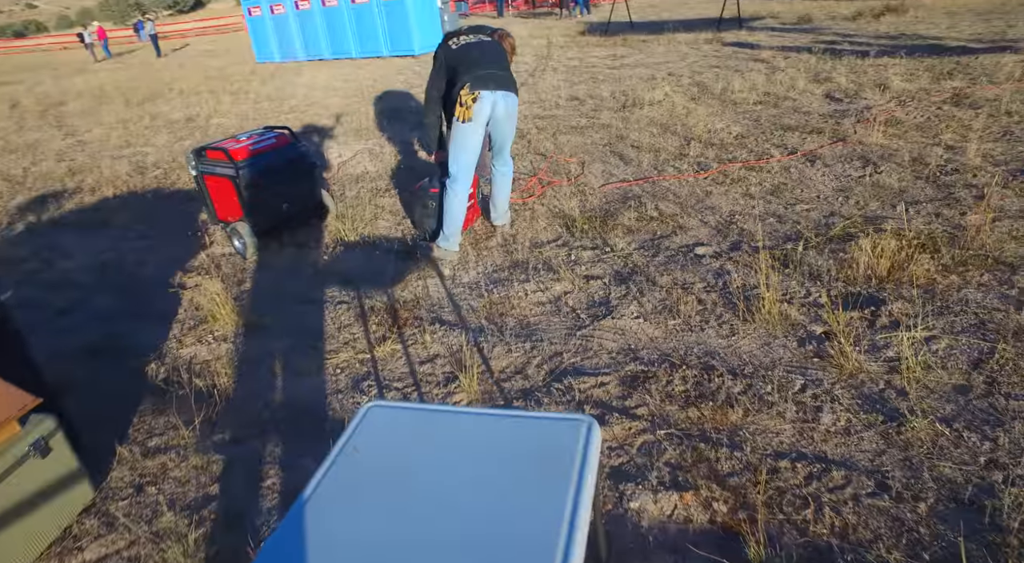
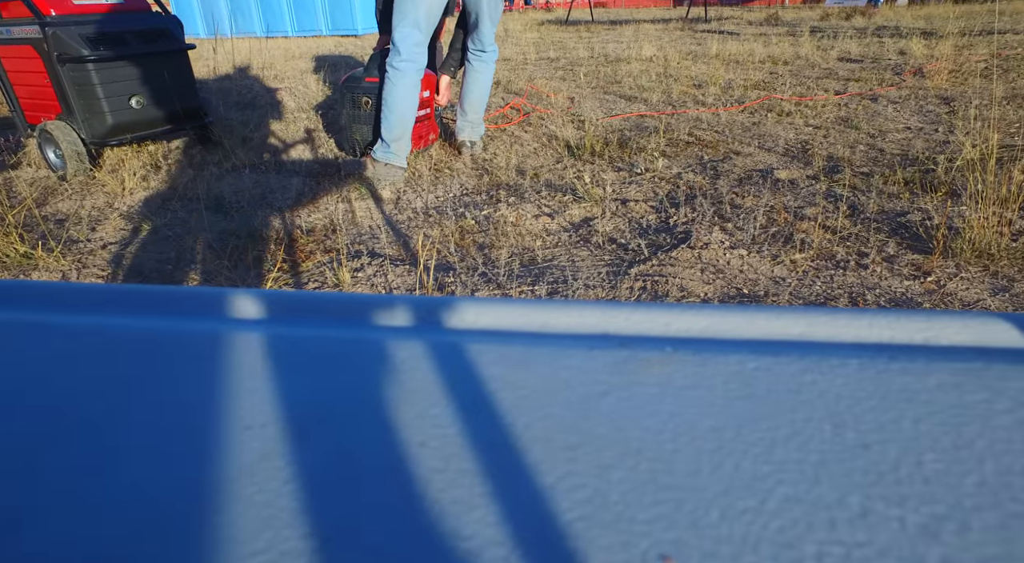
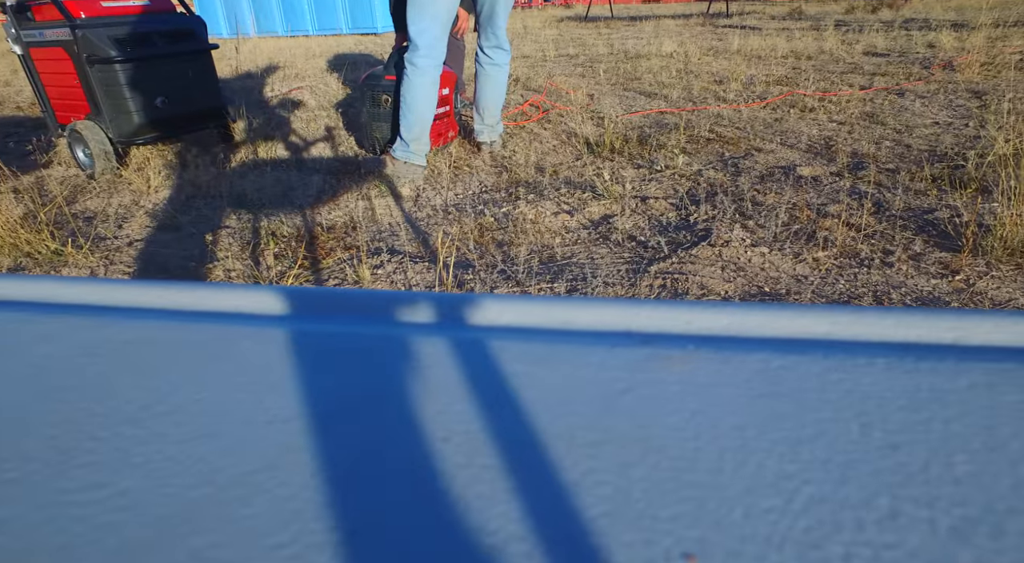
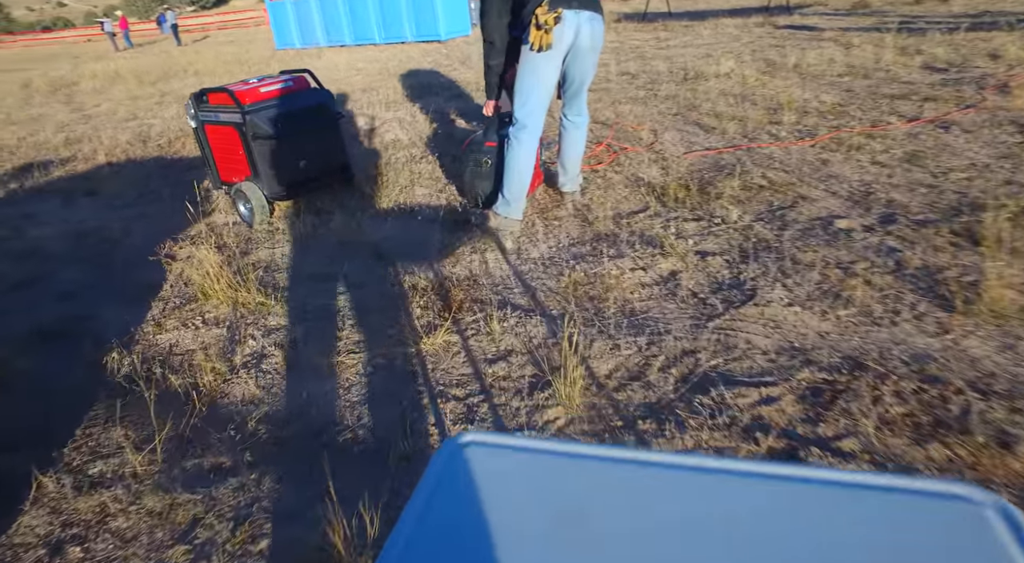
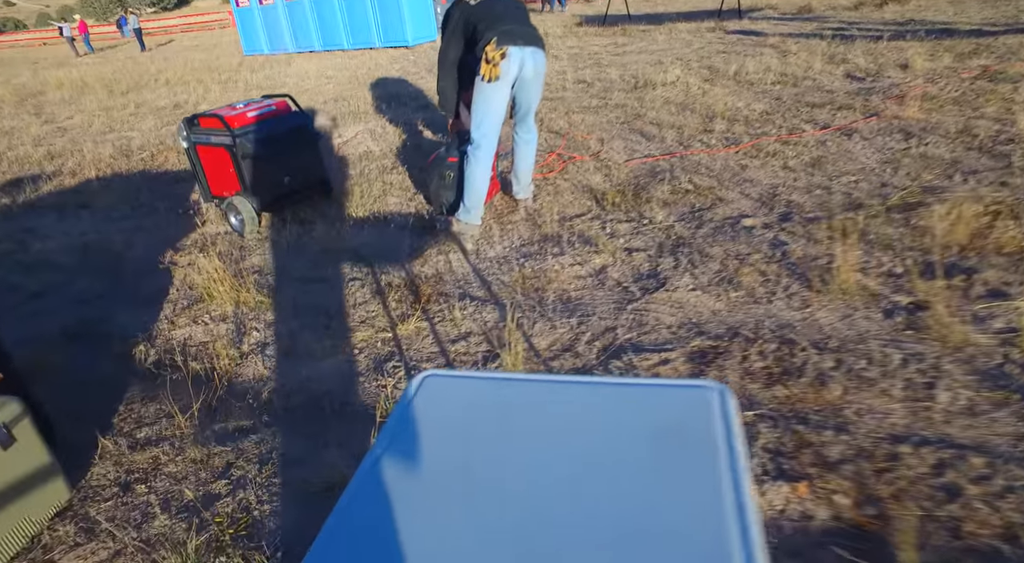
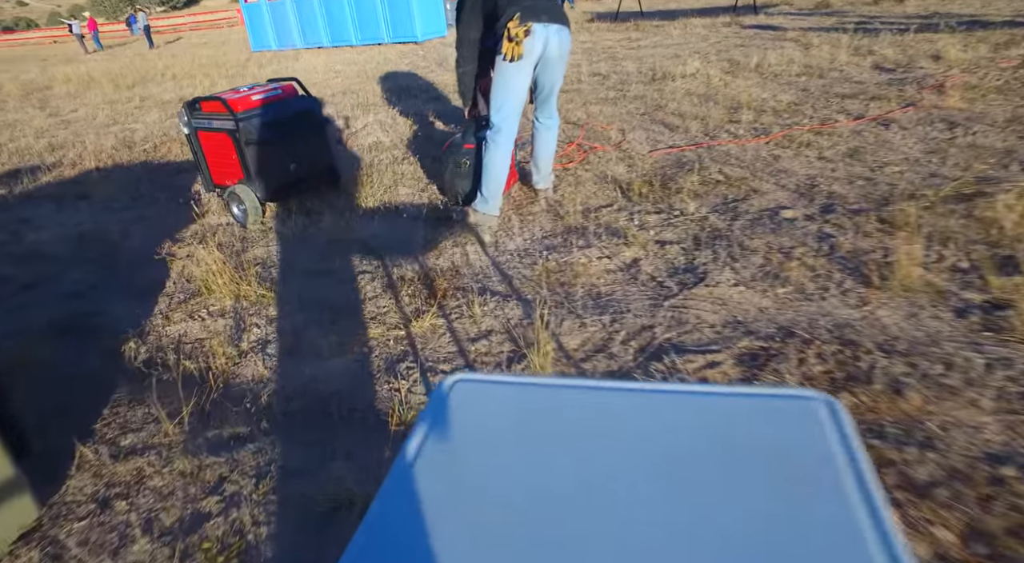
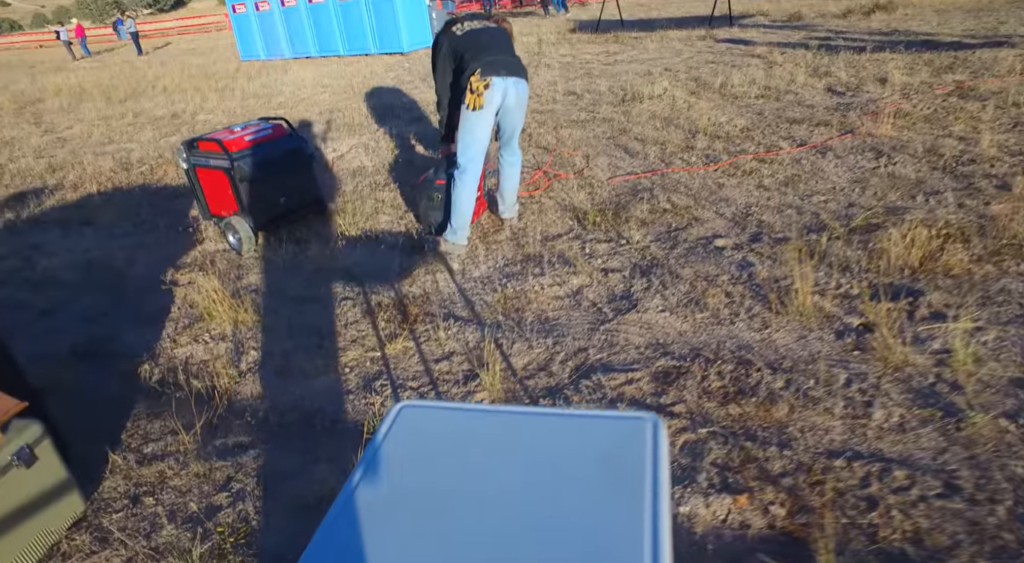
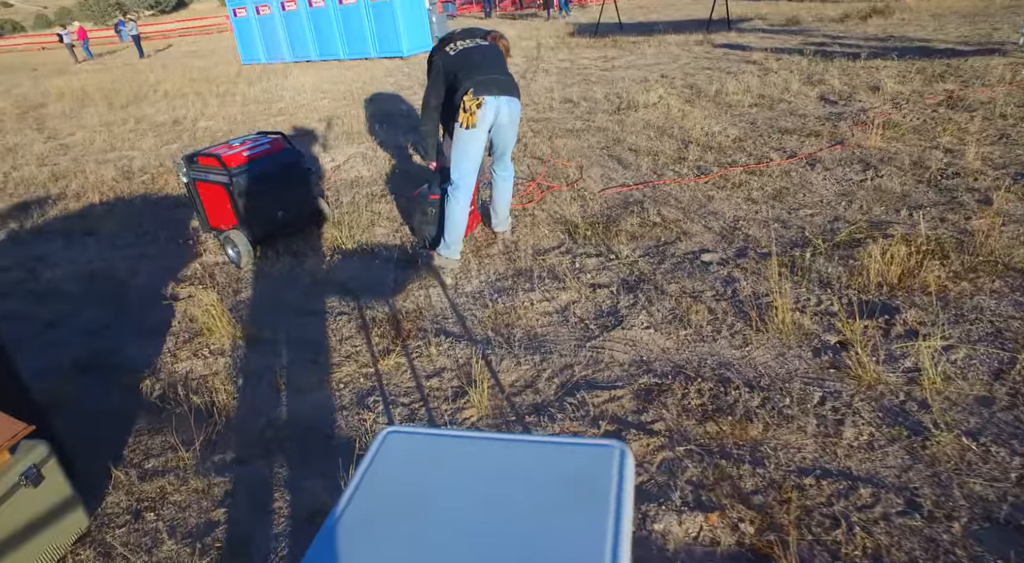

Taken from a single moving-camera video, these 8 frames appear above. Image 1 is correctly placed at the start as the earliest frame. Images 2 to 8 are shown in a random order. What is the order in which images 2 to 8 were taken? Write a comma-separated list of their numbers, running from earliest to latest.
8, 7, 5, 6, 4, 3, 2
